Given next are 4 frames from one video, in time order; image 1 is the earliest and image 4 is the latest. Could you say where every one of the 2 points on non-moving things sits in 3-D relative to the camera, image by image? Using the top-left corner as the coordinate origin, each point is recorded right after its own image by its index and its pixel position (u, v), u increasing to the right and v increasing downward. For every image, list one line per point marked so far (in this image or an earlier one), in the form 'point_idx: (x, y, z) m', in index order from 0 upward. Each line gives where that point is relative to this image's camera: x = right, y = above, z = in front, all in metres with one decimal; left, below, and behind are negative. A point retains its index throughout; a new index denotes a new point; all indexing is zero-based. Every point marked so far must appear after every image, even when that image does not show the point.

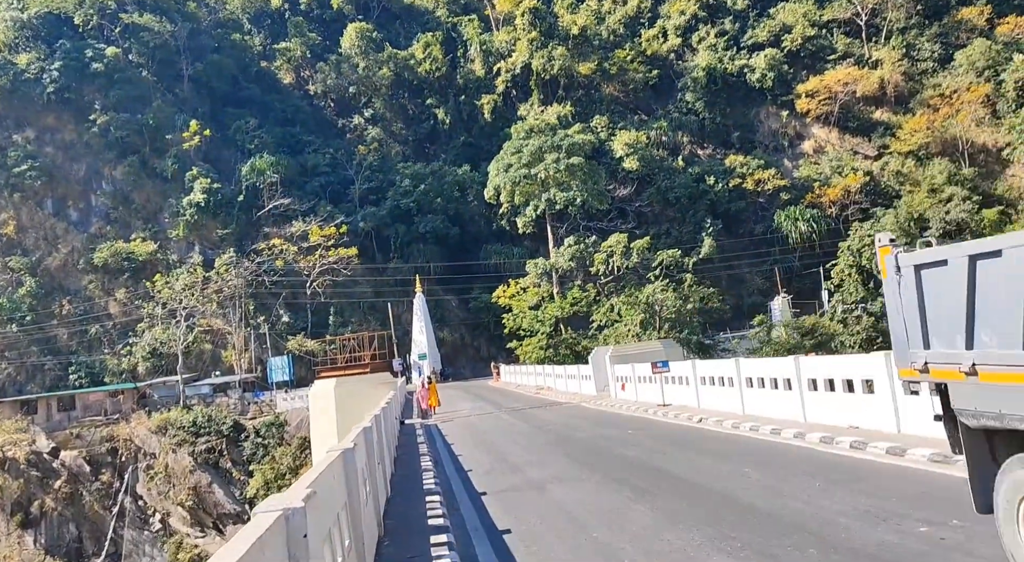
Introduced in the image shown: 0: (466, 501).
0: (-0.6, -3.0, +11.5) m
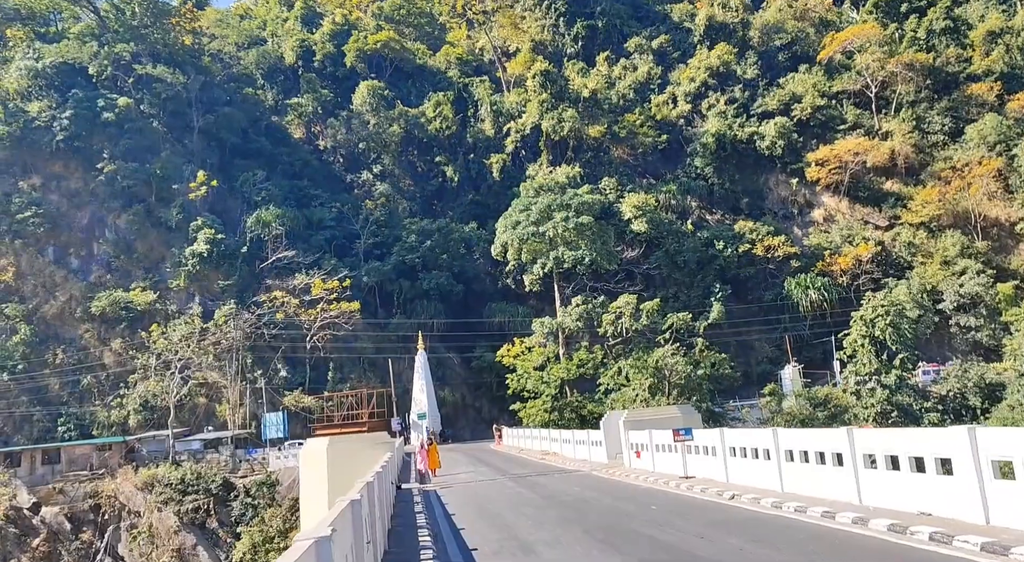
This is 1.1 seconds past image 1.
0: (-0.5, -3.6, +10.2) m
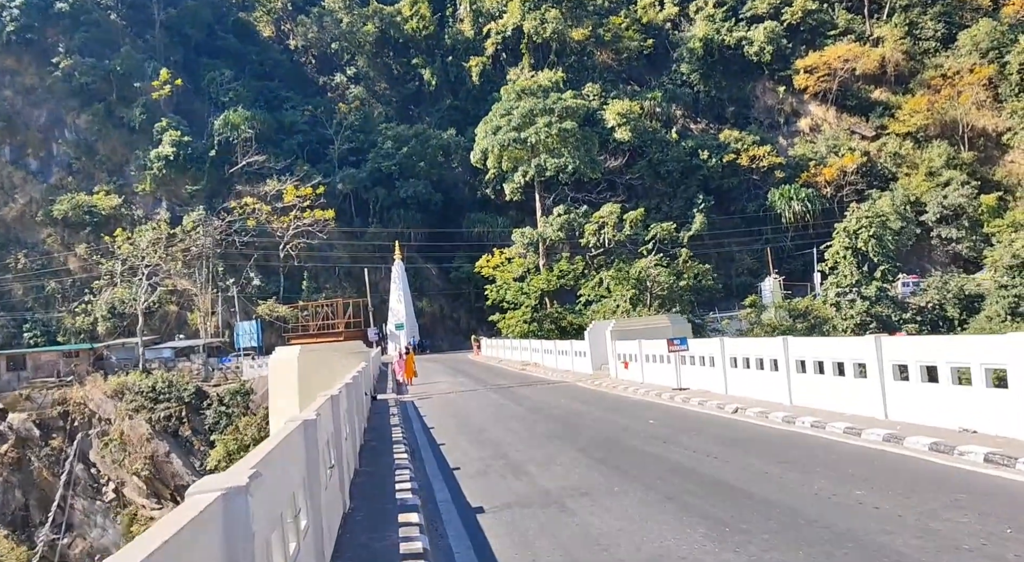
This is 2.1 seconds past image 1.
0: (-0.7, -2.4, +9.3) m
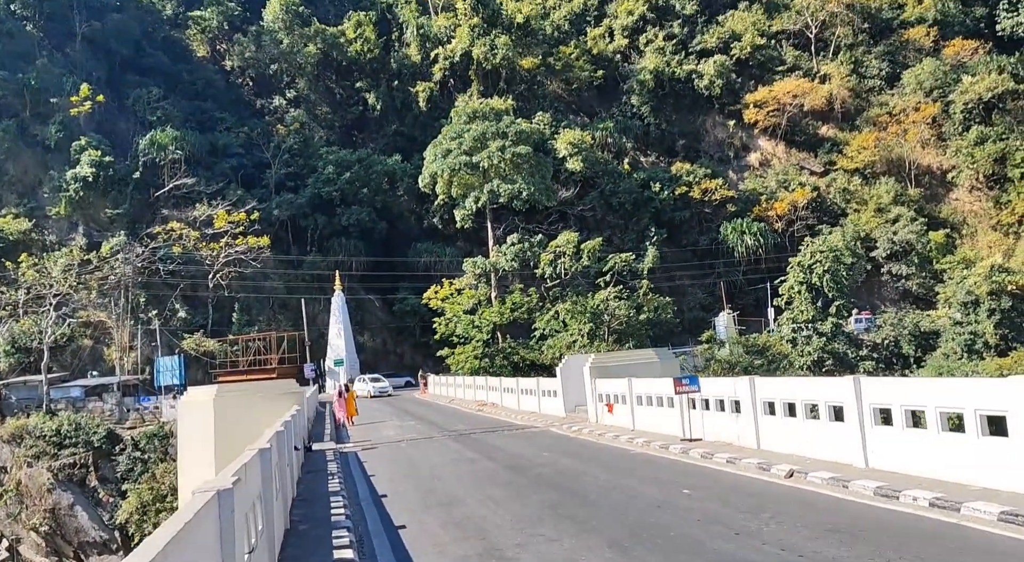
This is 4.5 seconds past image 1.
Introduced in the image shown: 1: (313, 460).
0: (-0.8, -2.6, +6.7) m
1: (-3.8, -3.5, +16.8) m
